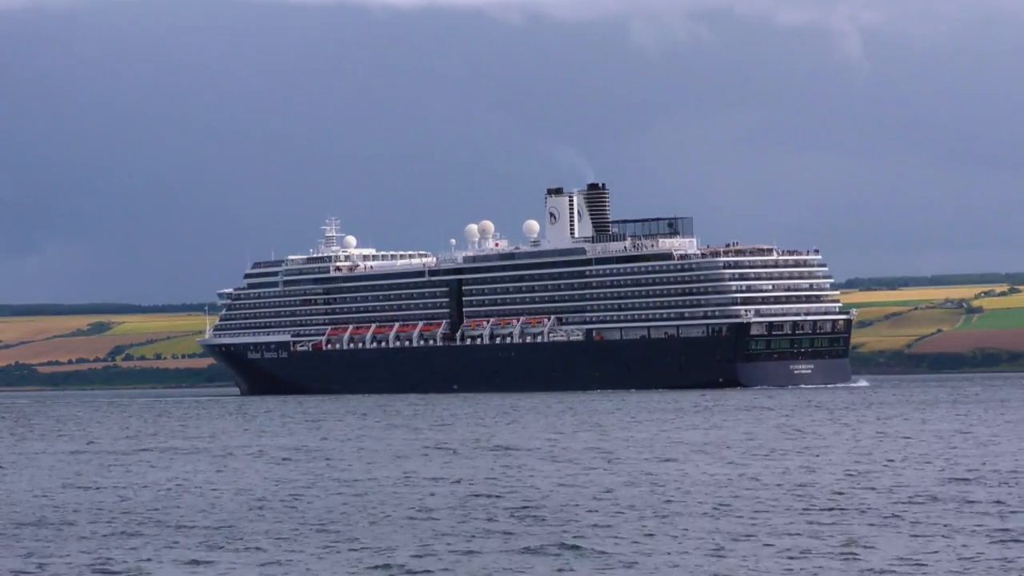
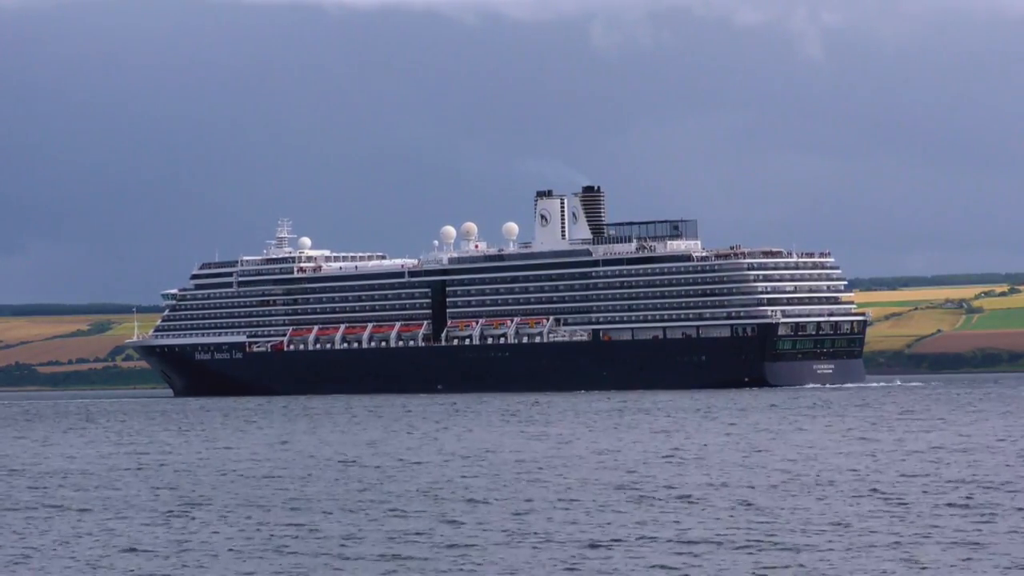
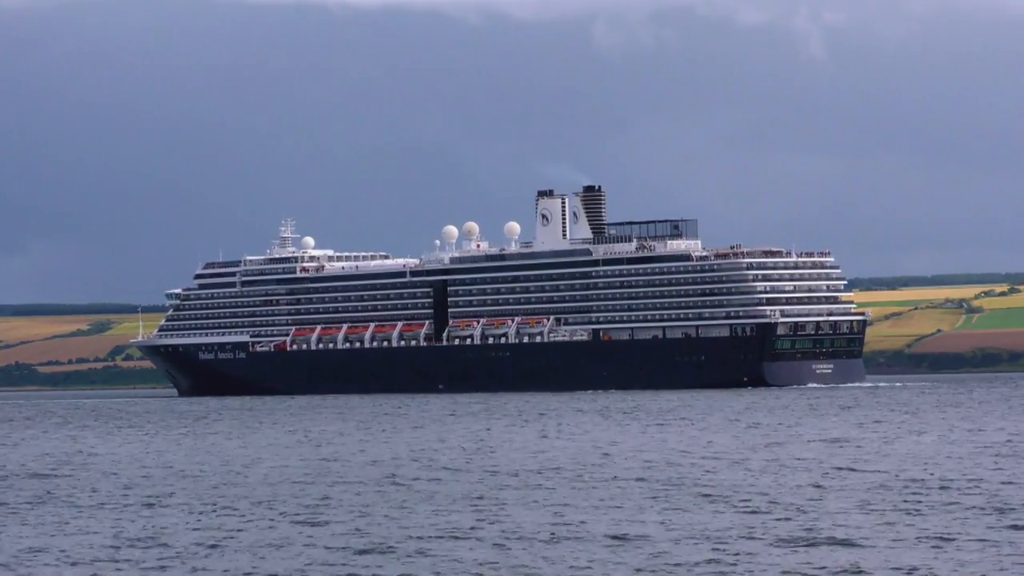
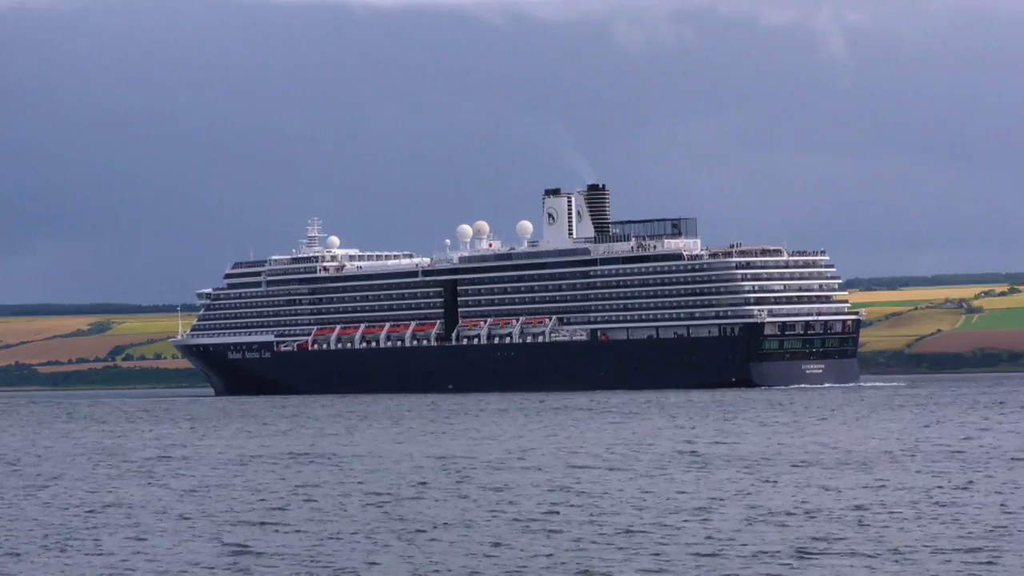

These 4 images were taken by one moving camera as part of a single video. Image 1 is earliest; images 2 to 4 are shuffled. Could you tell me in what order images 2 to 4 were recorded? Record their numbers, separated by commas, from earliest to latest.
4, 3, 2
